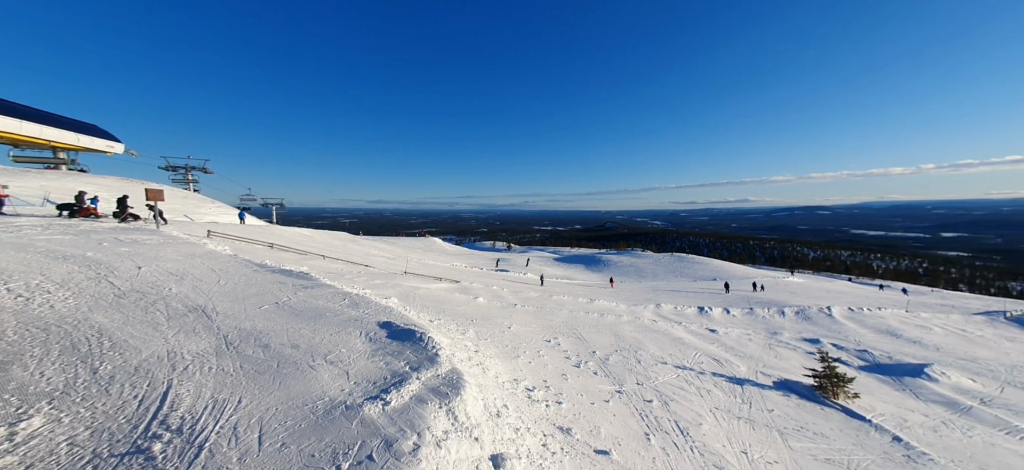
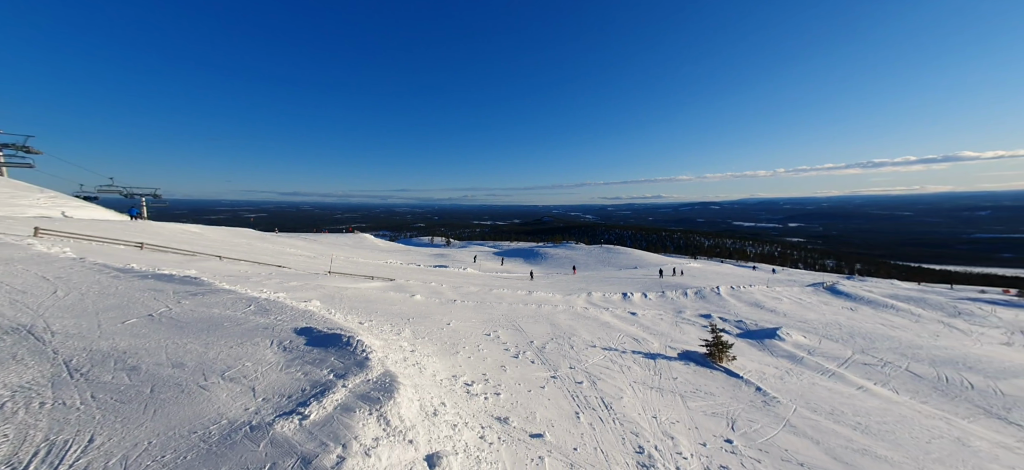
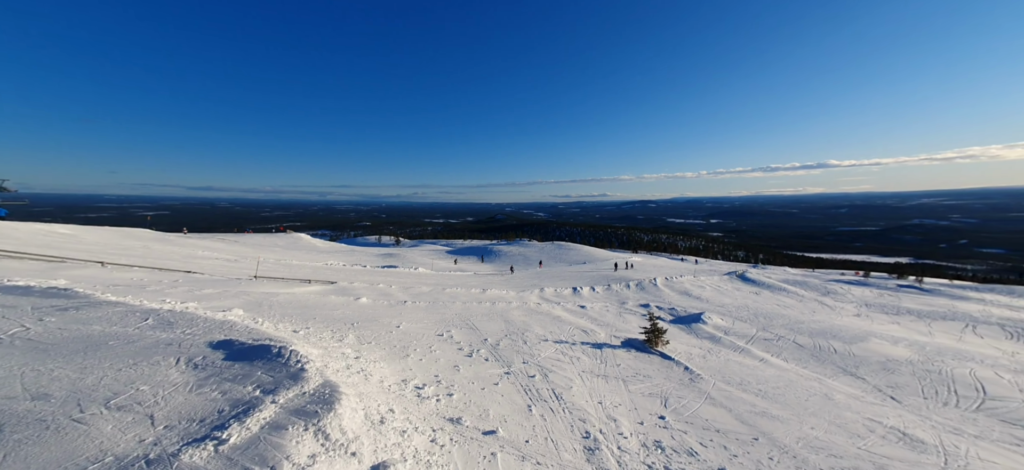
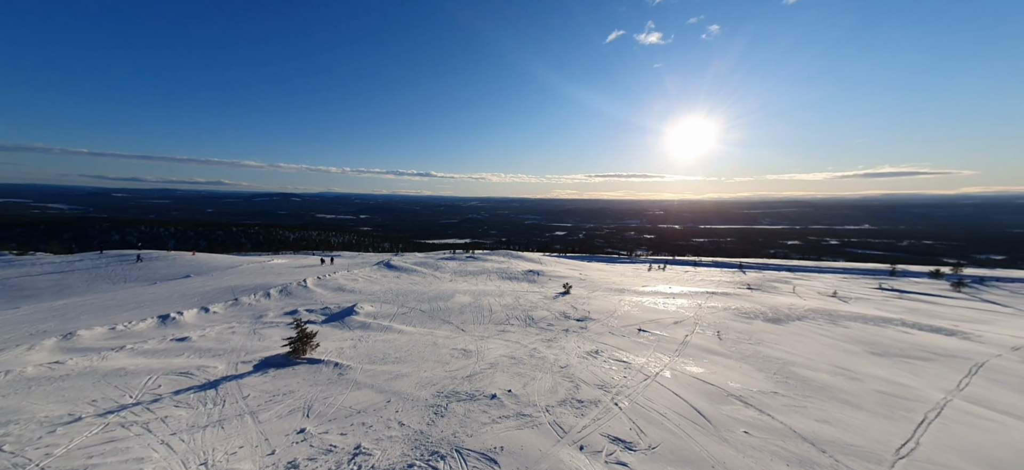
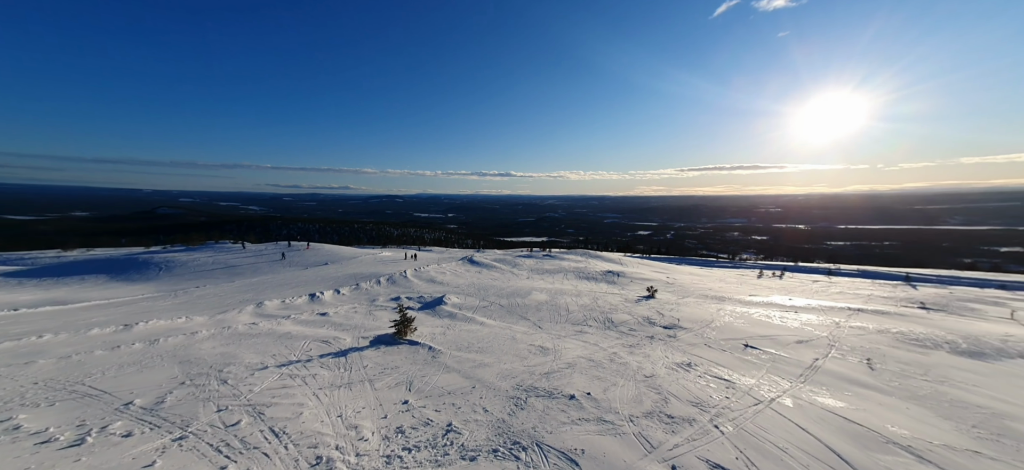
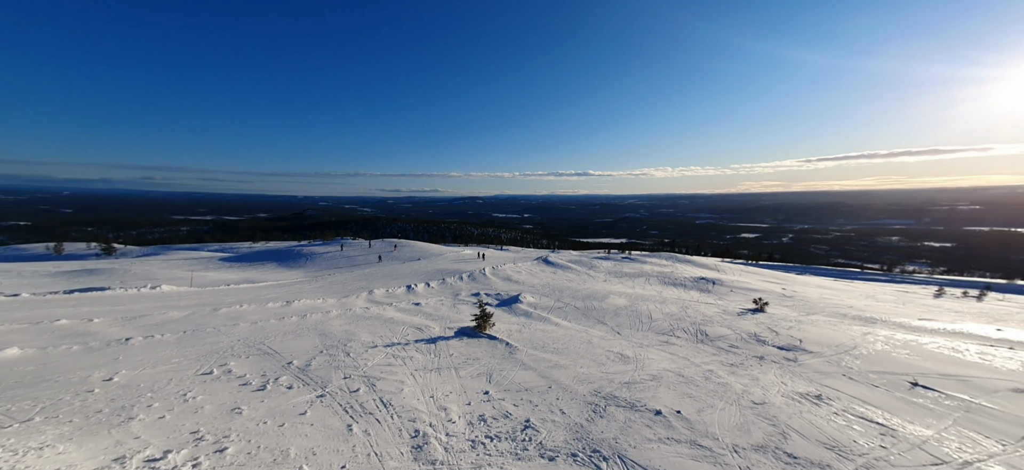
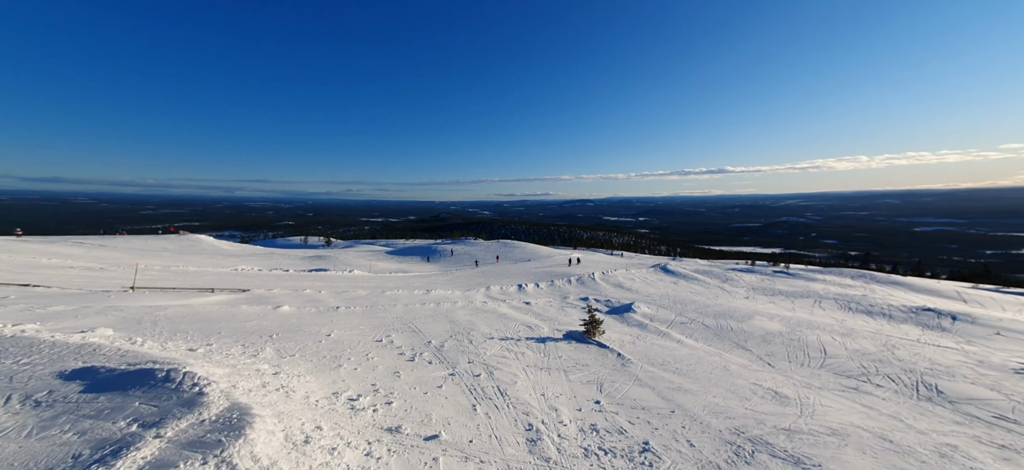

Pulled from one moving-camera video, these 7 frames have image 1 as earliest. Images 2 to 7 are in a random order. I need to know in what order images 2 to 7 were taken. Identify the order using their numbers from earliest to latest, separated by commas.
2, 3, 7, 6, 5, 4
